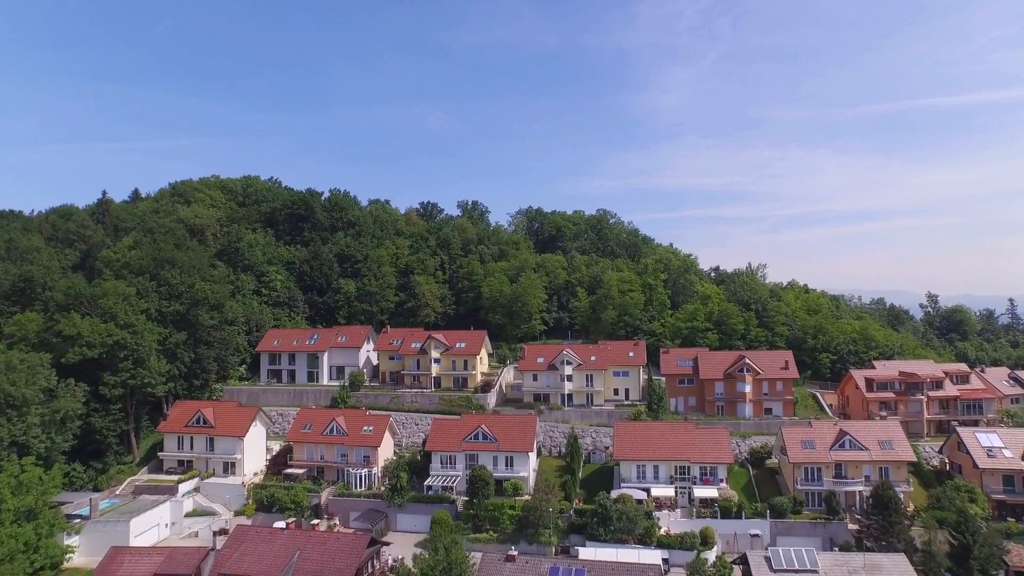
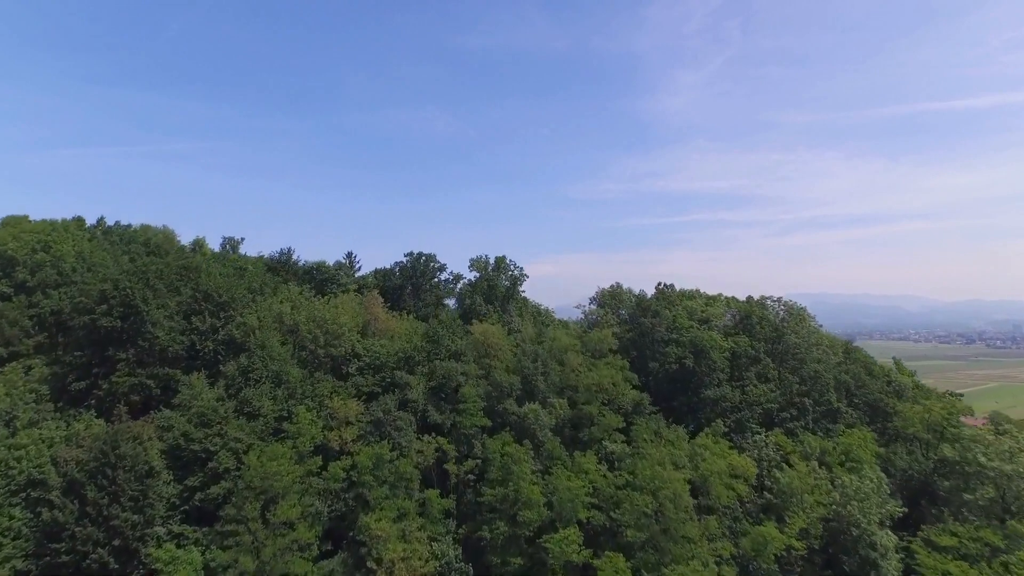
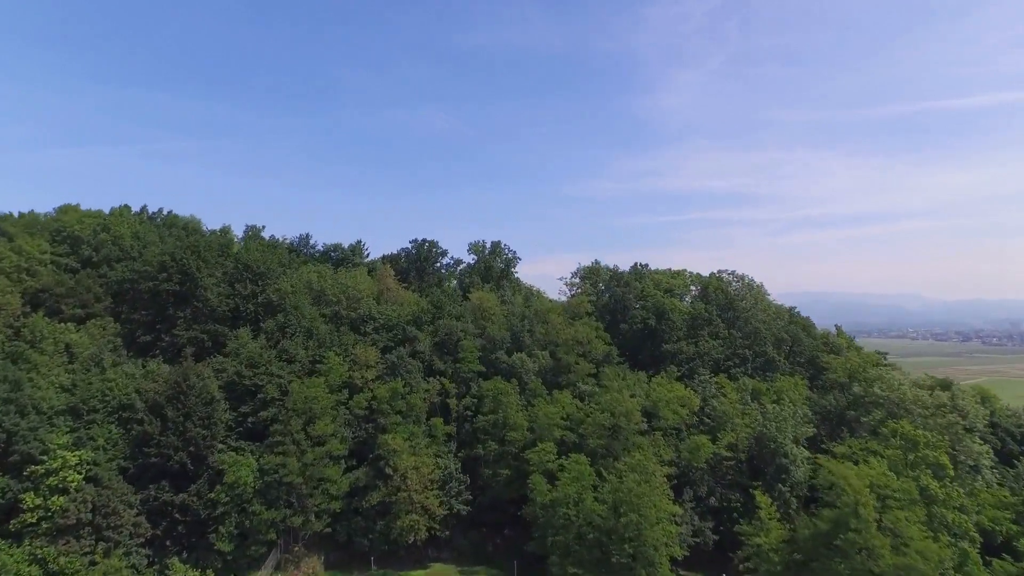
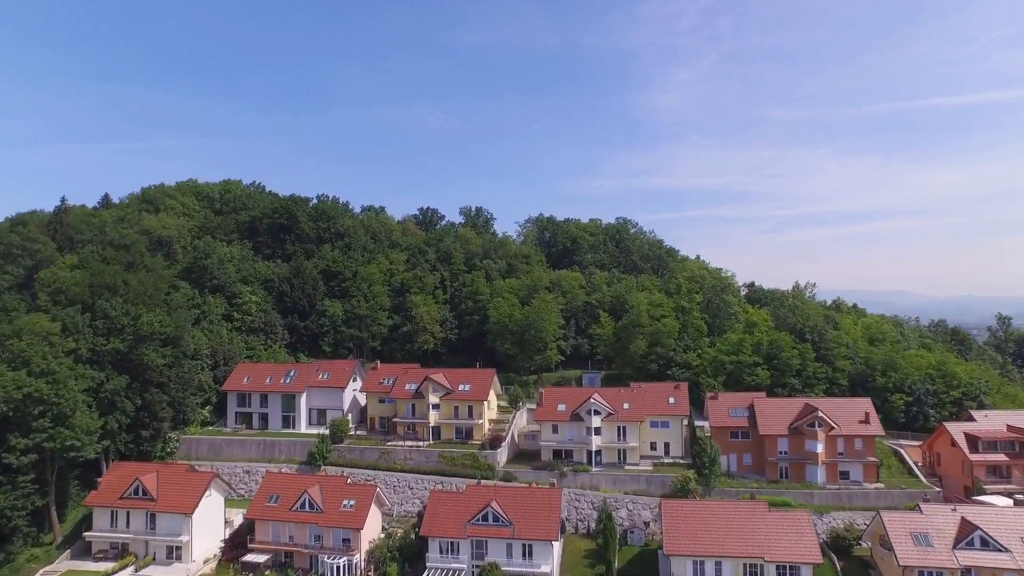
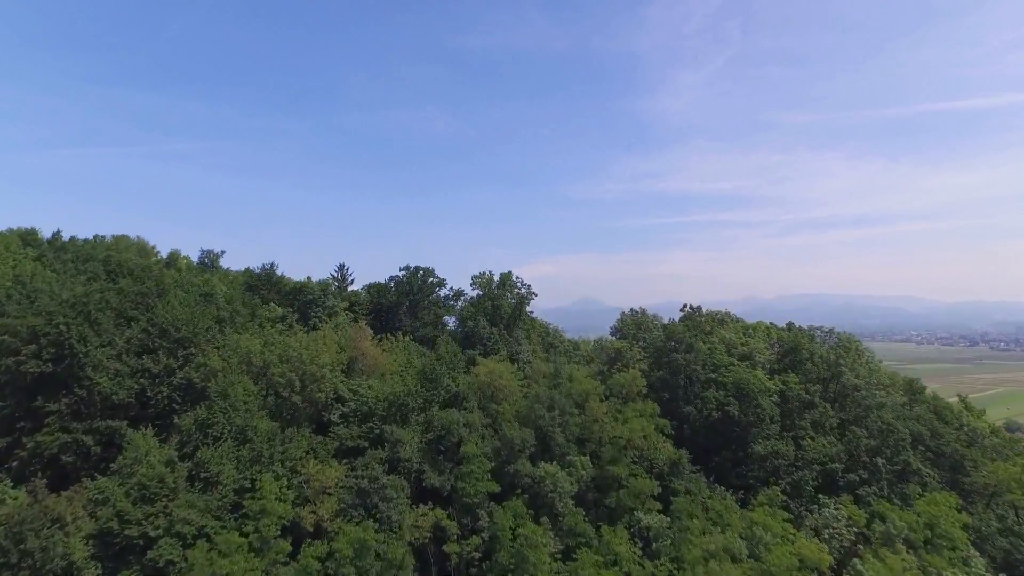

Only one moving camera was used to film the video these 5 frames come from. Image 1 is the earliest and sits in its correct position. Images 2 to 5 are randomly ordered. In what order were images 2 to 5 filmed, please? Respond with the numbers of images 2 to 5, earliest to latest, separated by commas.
4, 3, 2, 5
